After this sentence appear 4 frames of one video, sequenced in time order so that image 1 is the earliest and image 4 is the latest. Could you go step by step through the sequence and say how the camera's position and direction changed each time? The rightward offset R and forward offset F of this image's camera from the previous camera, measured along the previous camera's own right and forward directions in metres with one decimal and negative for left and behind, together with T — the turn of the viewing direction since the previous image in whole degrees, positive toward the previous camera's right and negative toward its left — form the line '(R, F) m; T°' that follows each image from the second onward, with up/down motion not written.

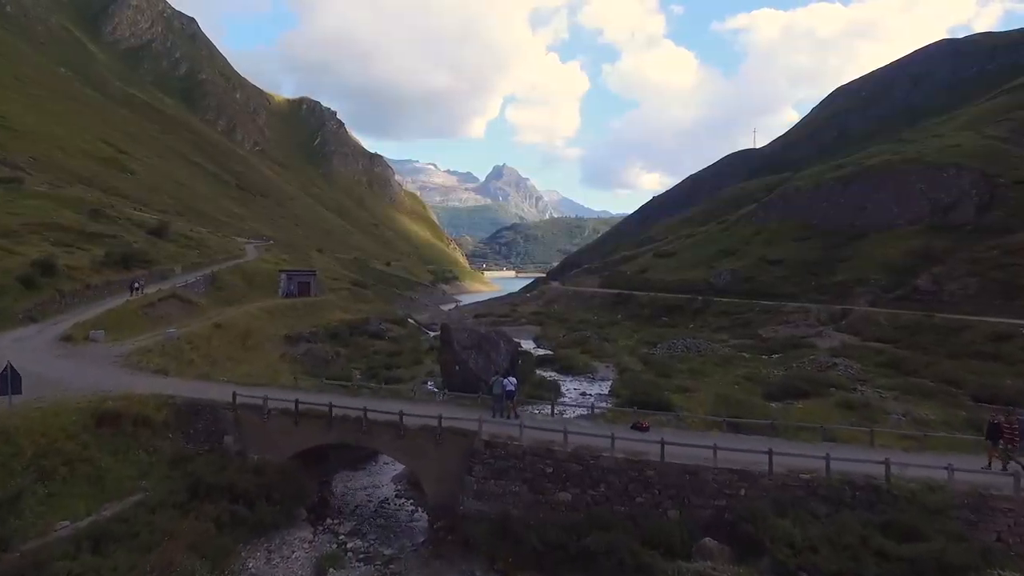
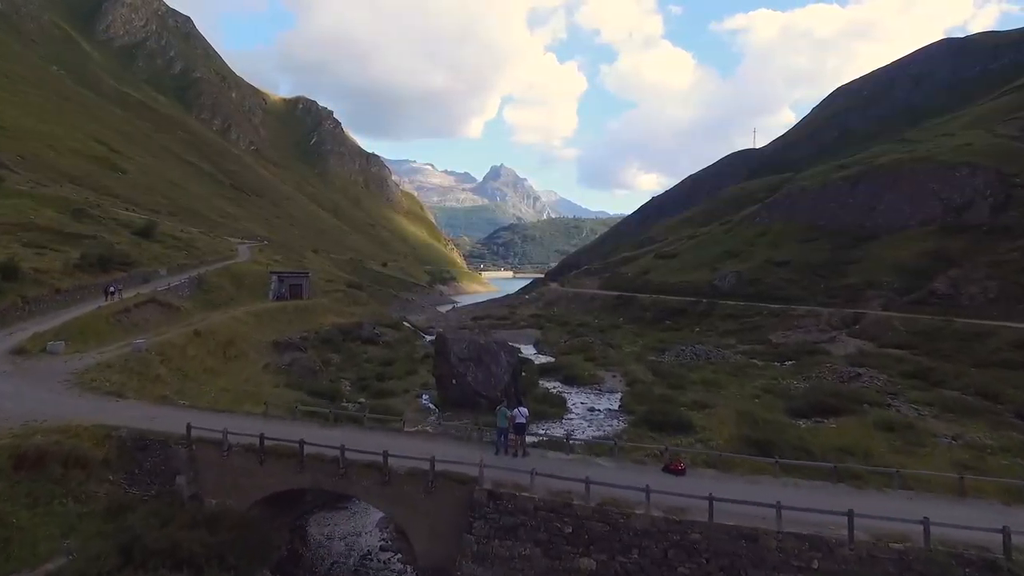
(-0.2, +2.9) m; 0°
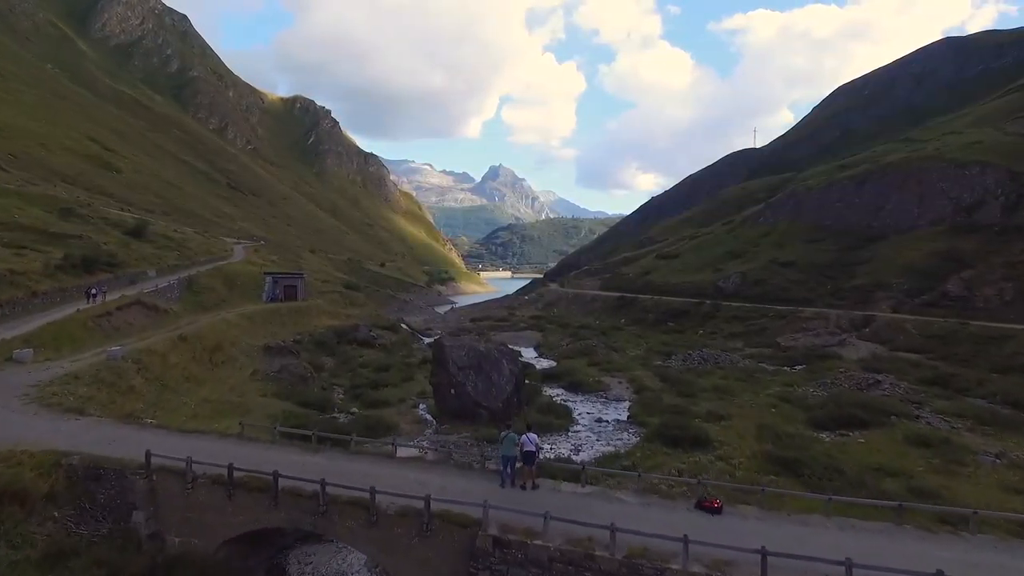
(-0.2, +2.0) m; 0°
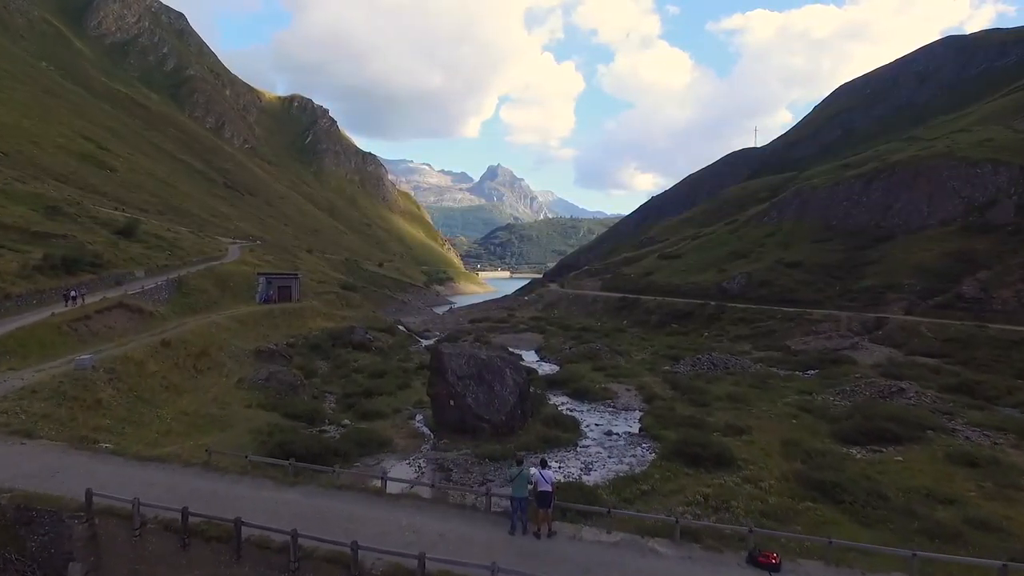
(-0.2, +2.2) m; 0°
